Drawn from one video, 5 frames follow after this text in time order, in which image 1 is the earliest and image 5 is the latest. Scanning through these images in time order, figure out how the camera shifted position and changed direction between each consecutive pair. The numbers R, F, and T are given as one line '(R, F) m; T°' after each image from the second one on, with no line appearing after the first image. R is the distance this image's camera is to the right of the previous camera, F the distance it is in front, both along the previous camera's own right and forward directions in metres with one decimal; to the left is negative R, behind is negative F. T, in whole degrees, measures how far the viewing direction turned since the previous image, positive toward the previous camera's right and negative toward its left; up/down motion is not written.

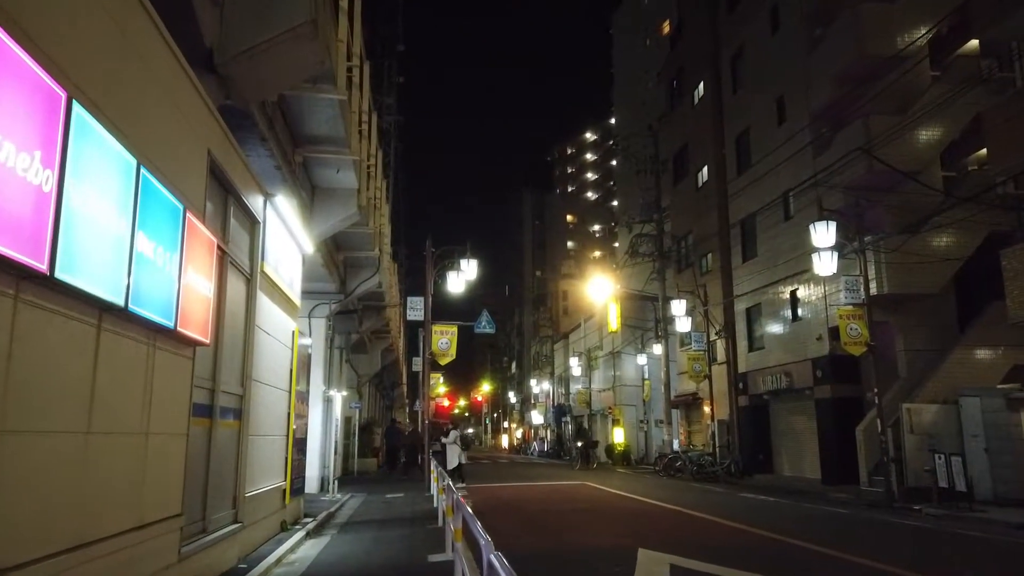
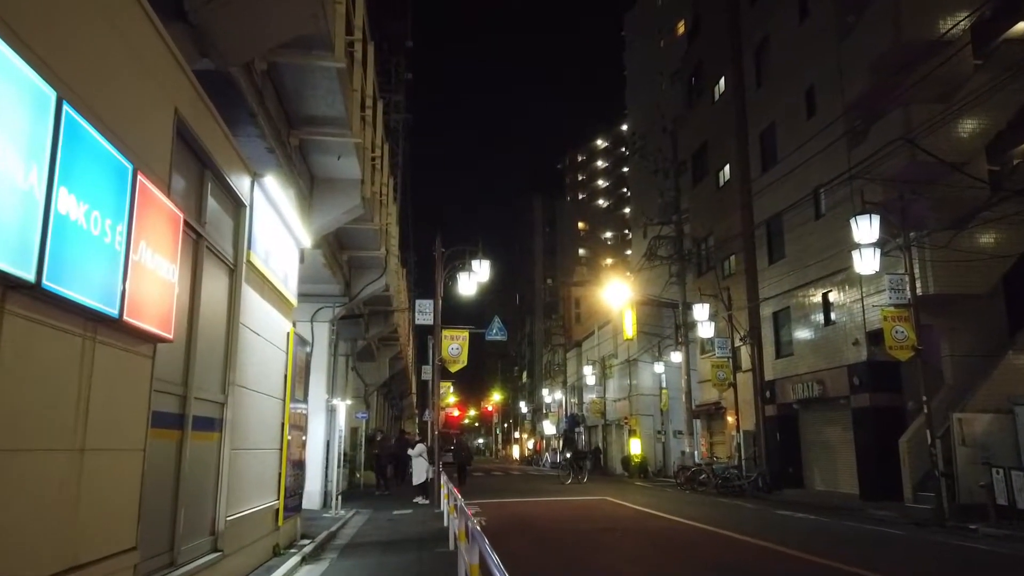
(-0.1, +1.3) m; -1°
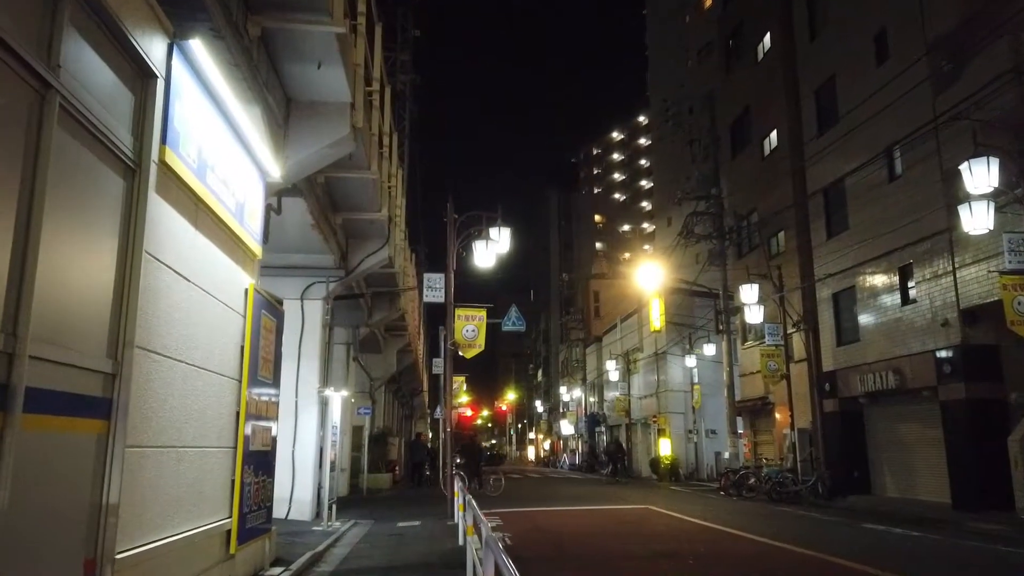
(-0.3, +3.1) m; -1°
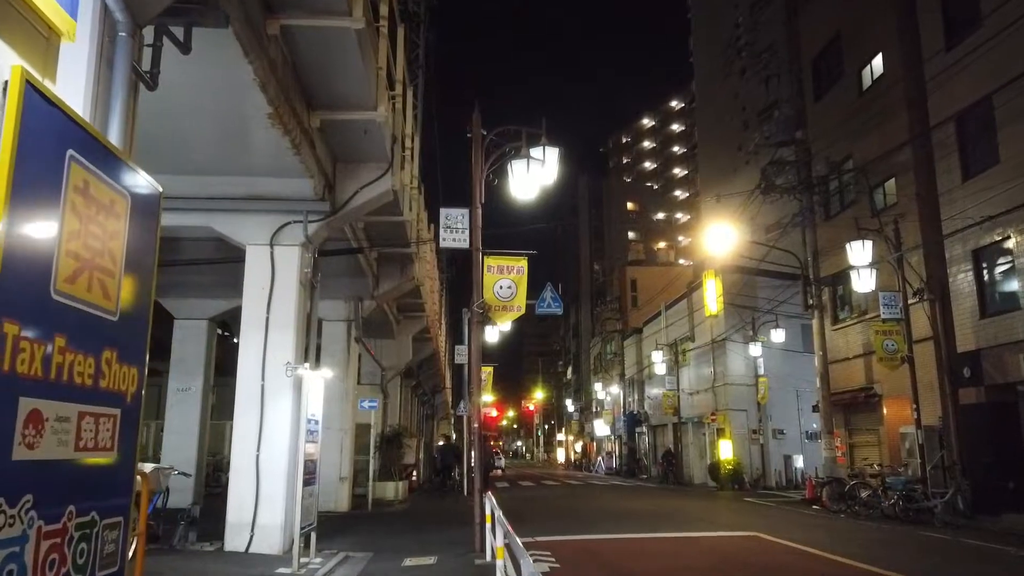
(-0.5, +4.9) m; -2°
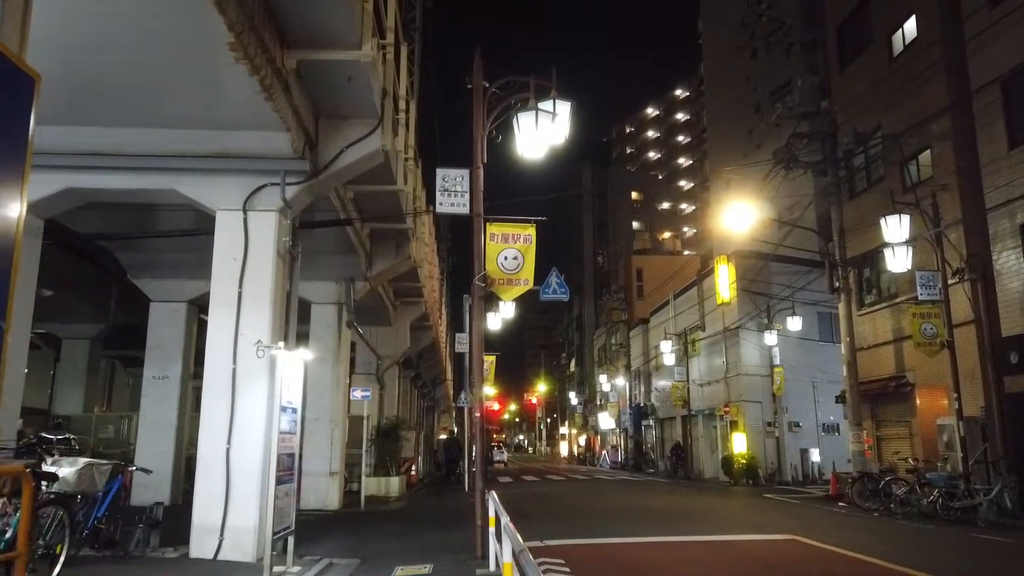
(-0.1, +1.5) m; 0°
